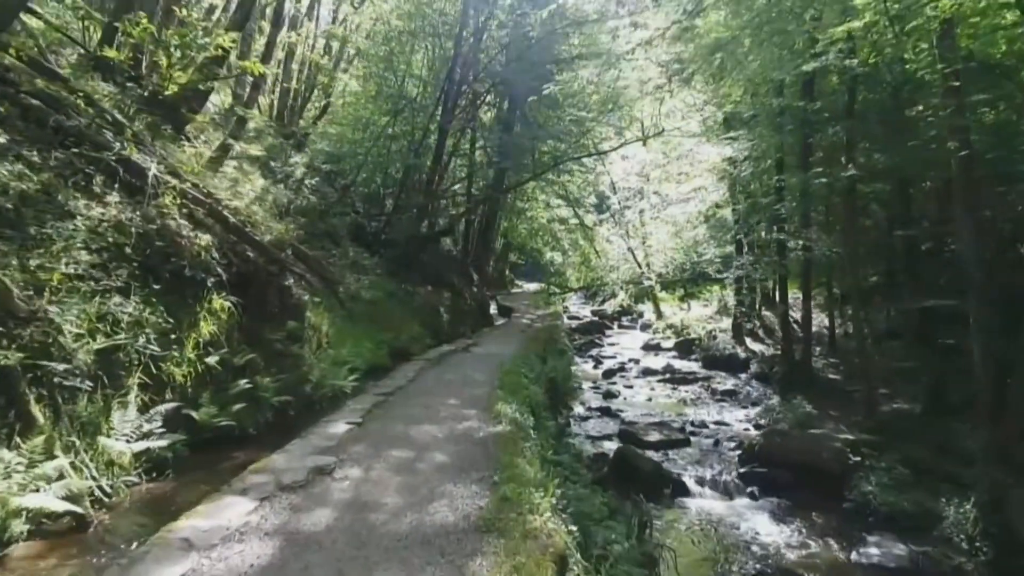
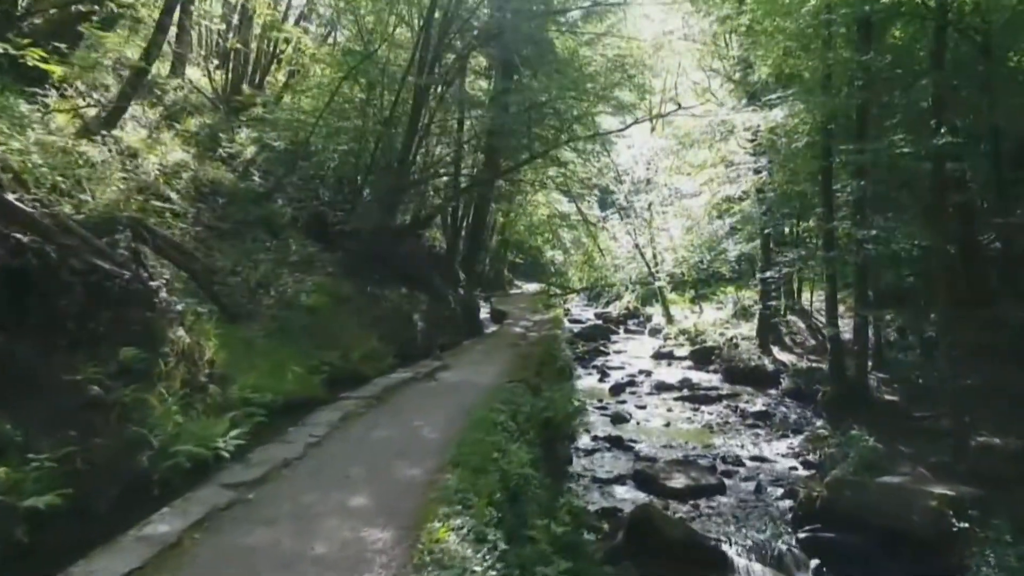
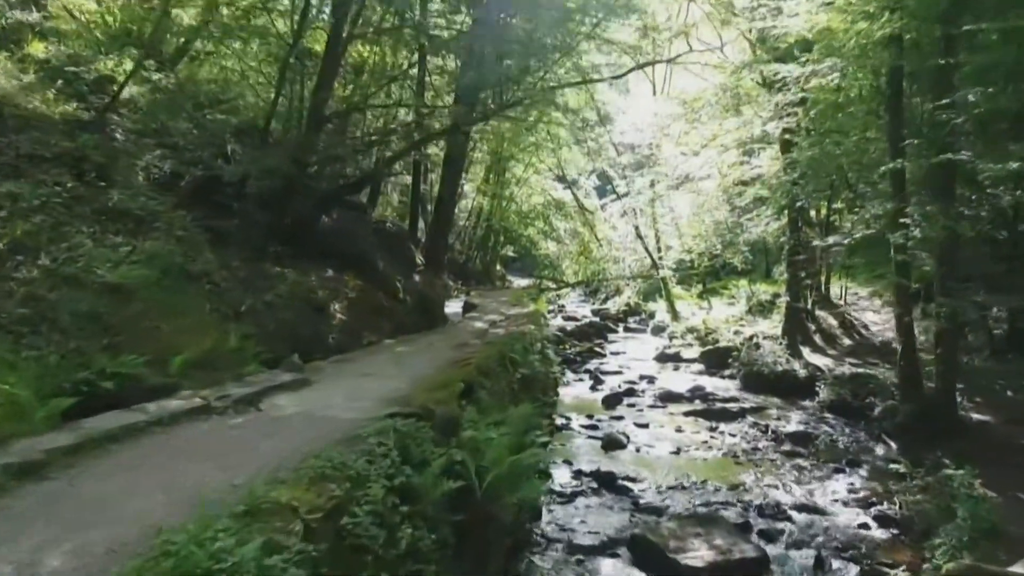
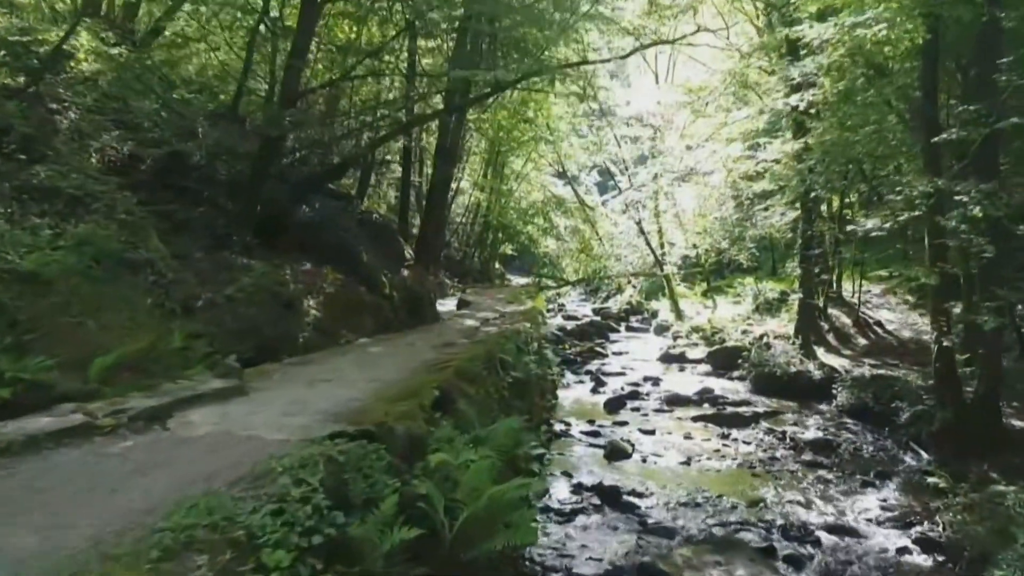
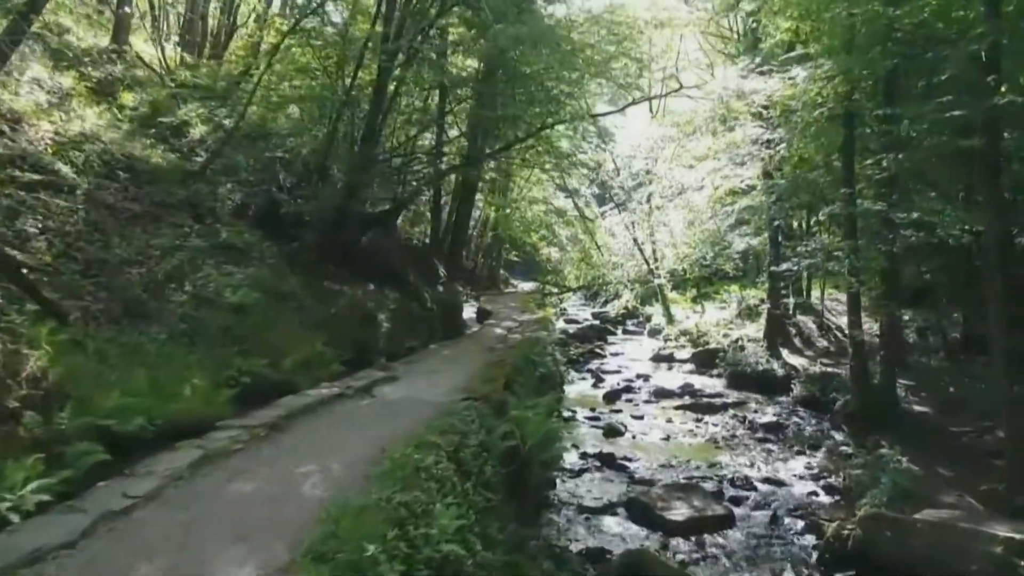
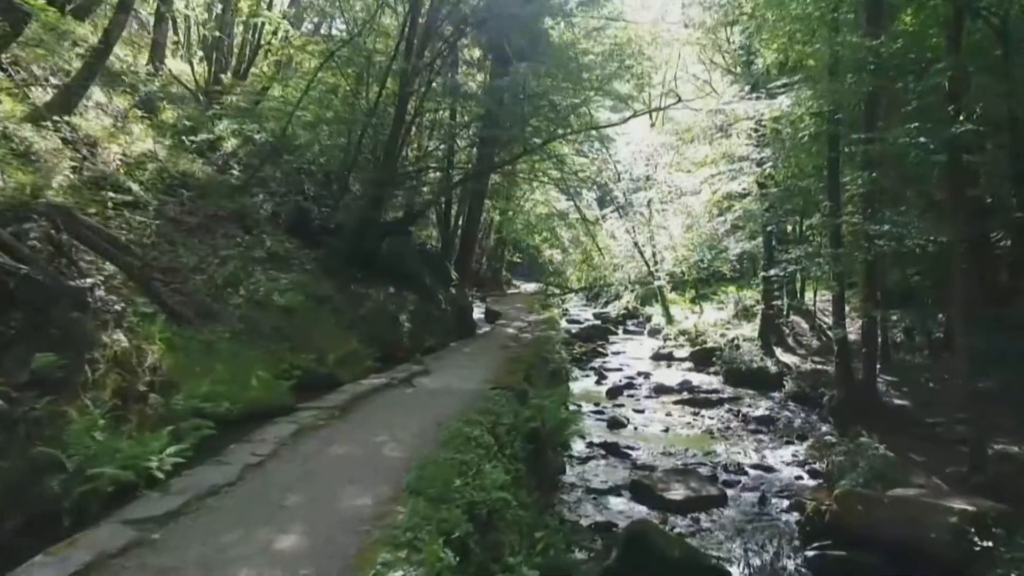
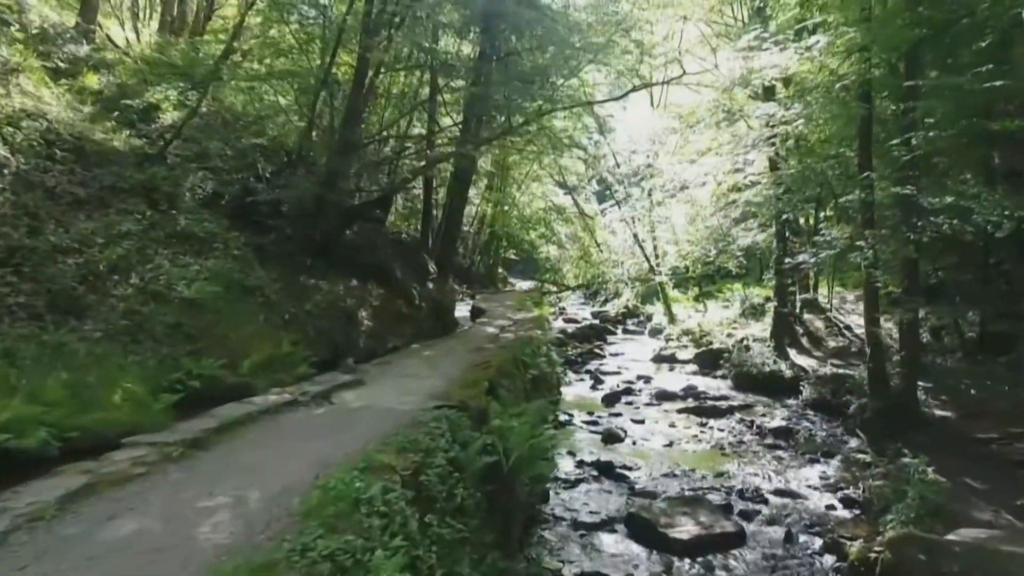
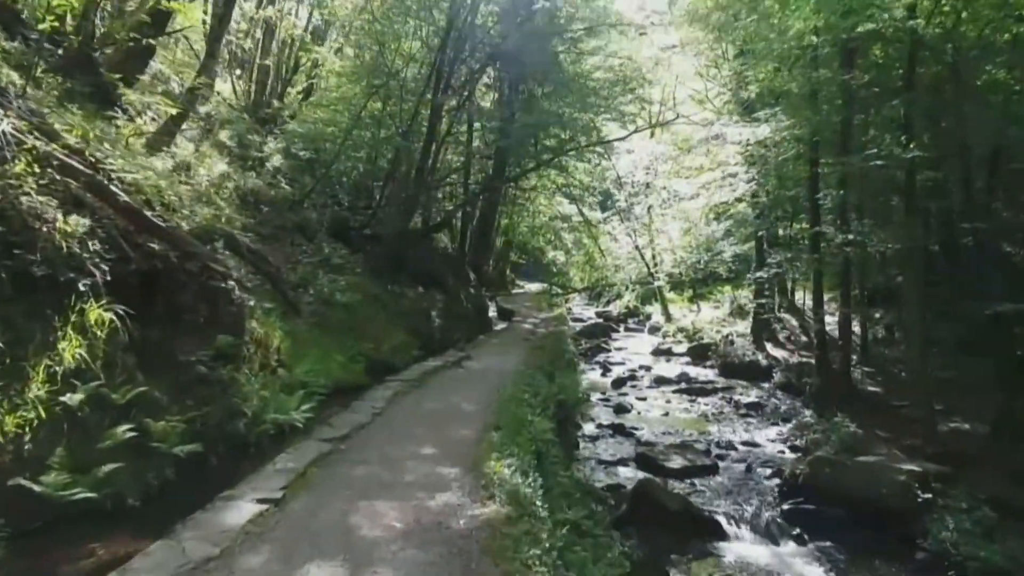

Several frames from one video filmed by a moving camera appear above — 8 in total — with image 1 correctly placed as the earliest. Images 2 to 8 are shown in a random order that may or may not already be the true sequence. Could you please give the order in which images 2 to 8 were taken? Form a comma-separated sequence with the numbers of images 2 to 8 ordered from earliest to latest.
8, 2, 6, 5, 7, 3, 4
